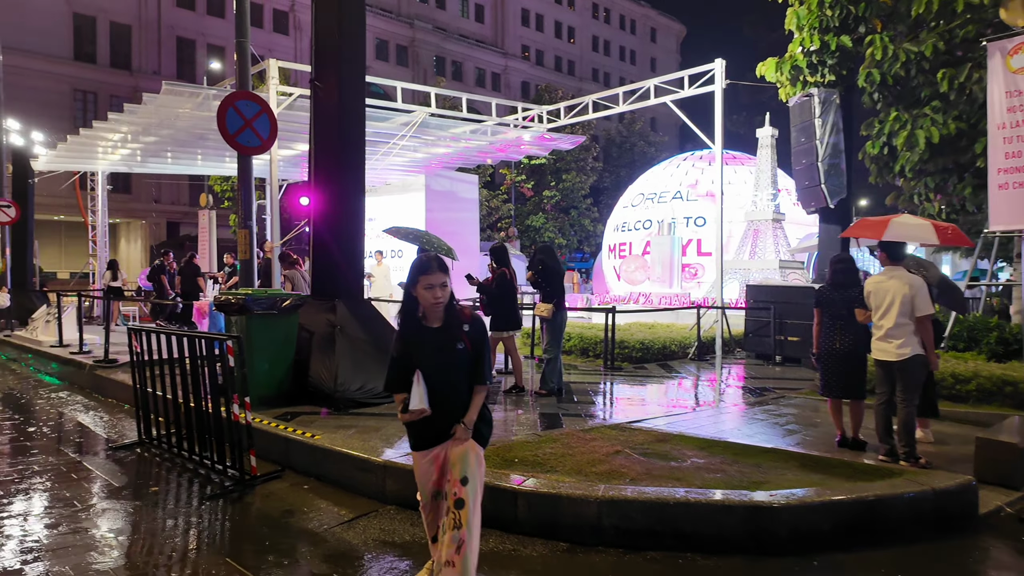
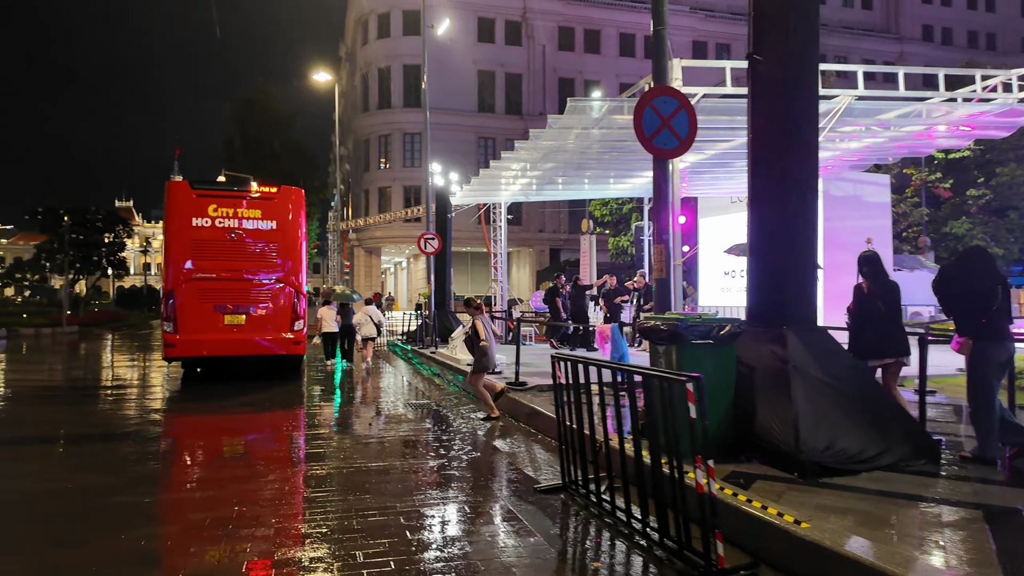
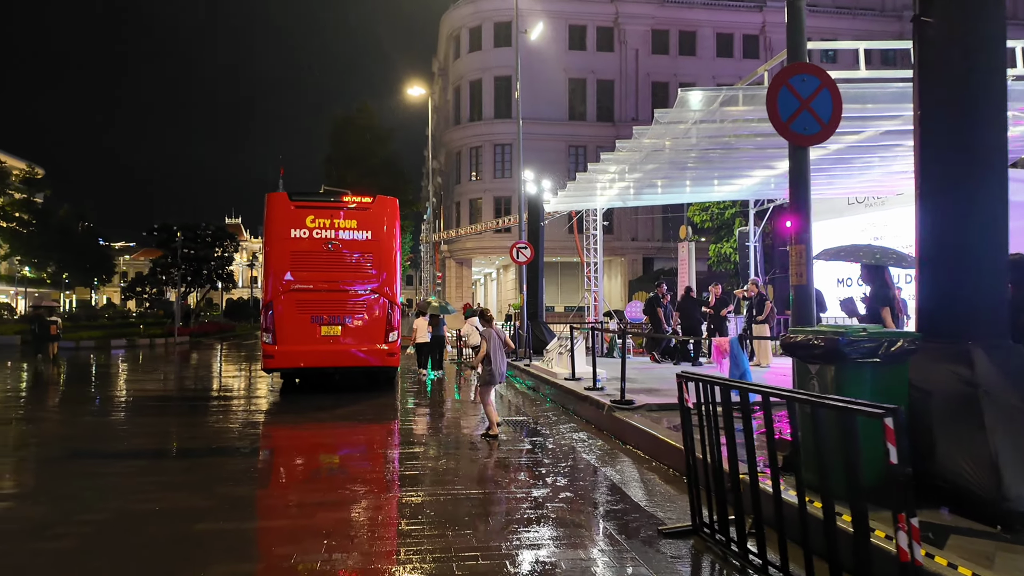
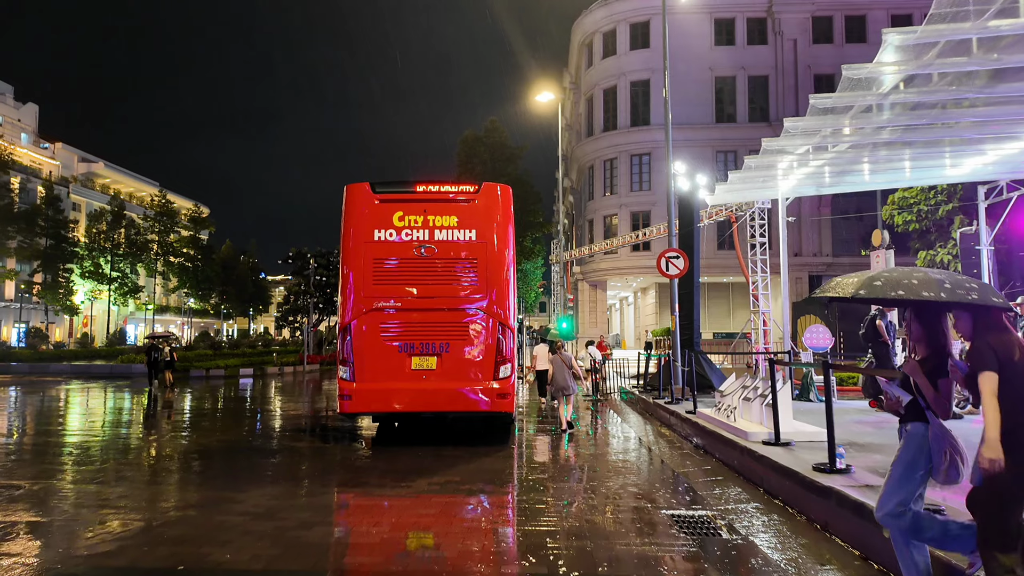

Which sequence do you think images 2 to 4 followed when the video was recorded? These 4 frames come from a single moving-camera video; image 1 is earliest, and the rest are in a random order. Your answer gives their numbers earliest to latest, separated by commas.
2, 3, 4
